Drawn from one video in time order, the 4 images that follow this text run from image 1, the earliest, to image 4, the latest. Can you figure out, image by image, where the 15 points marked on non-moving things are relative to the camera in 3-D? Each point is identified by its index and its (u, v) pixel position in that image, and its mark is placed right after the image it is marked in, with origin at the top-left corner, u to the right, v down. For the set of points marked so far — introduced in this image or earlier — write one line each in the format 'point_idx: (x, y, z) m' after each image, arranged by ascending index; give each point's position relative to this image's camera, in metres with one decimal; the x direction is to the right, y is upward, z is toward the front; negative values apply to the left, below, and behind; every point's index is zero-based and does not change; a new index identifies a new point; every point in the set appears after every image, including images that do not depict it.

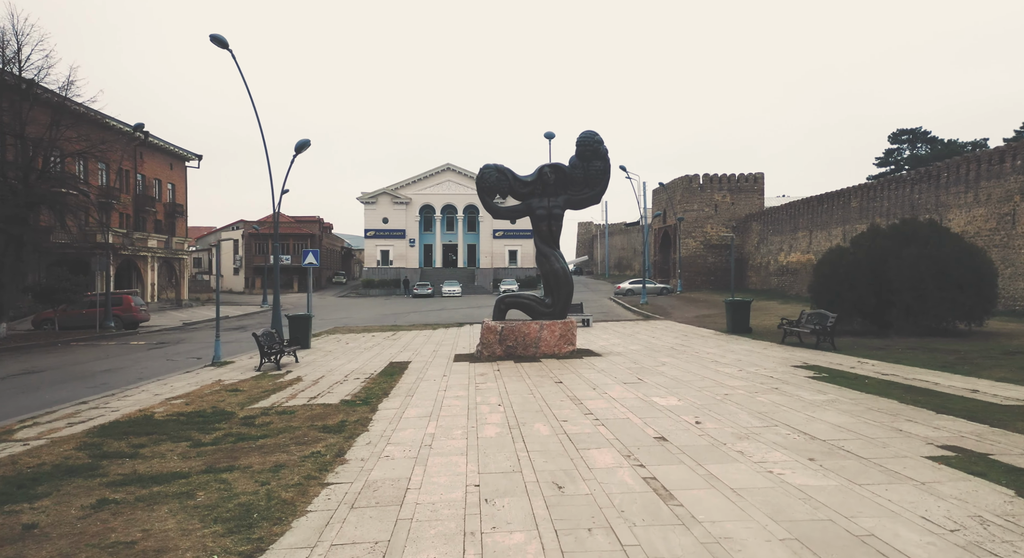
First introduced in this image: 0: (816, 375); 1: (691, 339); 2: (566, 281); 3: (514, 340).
0: (+4.9, -1.5, +9.1) m
1: (+4.8, -1.6, +15.2) m
2: (+1.2, -0.1, +13.2) m
3: (0.0, -1.4, +12.9) m
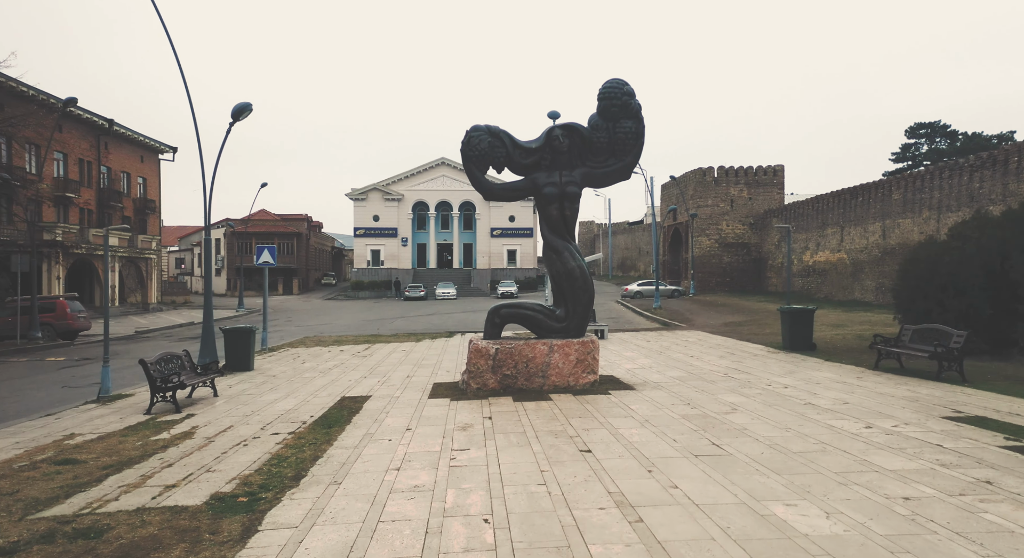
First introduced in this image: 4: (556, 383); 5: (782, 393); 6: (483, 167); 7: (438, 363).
0: (+4.9, -1.6, +5.5) m
1: (+4.7, -1.7, +11.6) m
2: (+1.2, -0.1, +9.6) m
3: (0.0, -1.5, +9.3) m
4: (+0.7, -1.7, +9.3) m
5: (+4.0, -1.7, +8.4) m
6: (-0.5, +1.9, +9.9) m
7: (-1.7, -1.9, +13.0) m
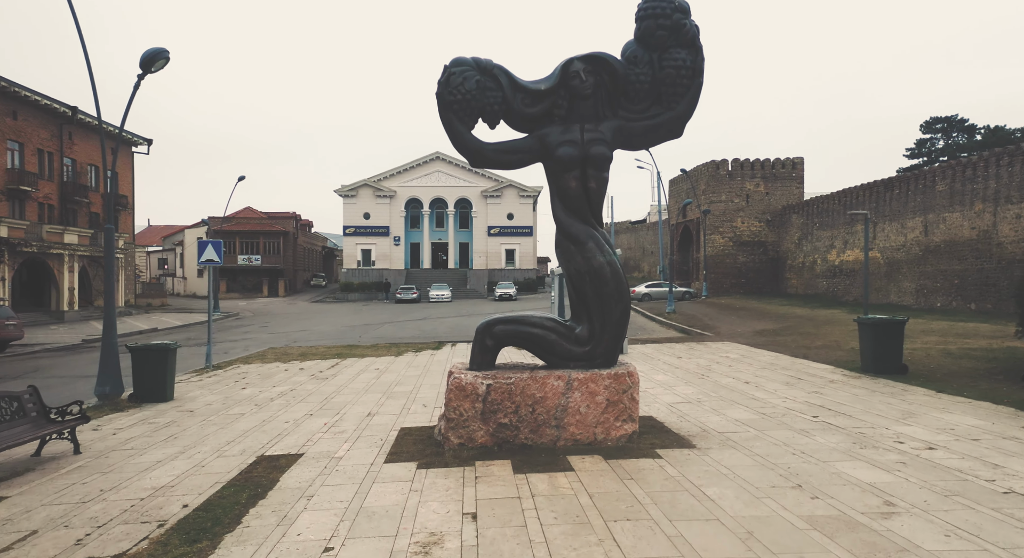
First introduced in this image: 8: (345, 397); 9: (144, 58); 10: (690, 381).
0: (+4.9, -1.6, +2.4) m
1: (+4.7, -1.7, +8.6) m
2: (+1.2, -0.1, +6.6) m
3: (0.0, -1.5, +6.2) m
4: (+0.7, -1.7, +6.3) m
5: (+4.0, -1.7, +5.3) m
6: (-0.5, +1.9, +6.8) m
7: (-1.7, -2.0, +9.9) m
8: (-2.9, -2.1, +10.0) m
9: (-6.3, +3.8, +9.7) m
10: (+3.2, -1.8, +10.2) m
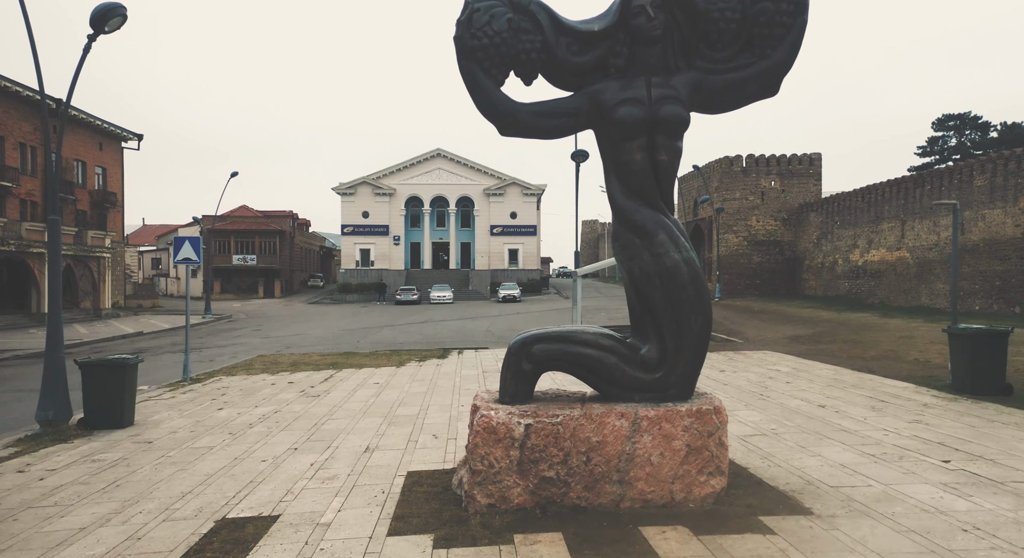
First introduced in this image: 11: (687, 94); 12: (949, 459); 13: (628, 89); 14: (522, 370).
0: (+5.3, -1.6, +0.8) m
1: (+5.1, -1.8, +6.9) m
2: (+1.6, -0.2, +4.9) m
3: (+0.4, -1.5, +4.6) m
4: (+1.1, -1.8, +4.6) m
5: (+4.4, -1.7, +3.7) m
6: (-0.1, +1.9, +5.2) m
7: (-1.3, -2.0, +8.3) m
8: (-2.6, -2.1, +8.4) m
9: (-5.9, +3.8, +8.1) m
10: (+3.6, -1.9, +8.6) m
11: (+1.6, +1.7, +5.1) m
12: (+4.3, -1.8, +5.7) m
13: (+1.0, +1.7, +5.0) m
14: (+0.1, -0.8, +5.0) m
